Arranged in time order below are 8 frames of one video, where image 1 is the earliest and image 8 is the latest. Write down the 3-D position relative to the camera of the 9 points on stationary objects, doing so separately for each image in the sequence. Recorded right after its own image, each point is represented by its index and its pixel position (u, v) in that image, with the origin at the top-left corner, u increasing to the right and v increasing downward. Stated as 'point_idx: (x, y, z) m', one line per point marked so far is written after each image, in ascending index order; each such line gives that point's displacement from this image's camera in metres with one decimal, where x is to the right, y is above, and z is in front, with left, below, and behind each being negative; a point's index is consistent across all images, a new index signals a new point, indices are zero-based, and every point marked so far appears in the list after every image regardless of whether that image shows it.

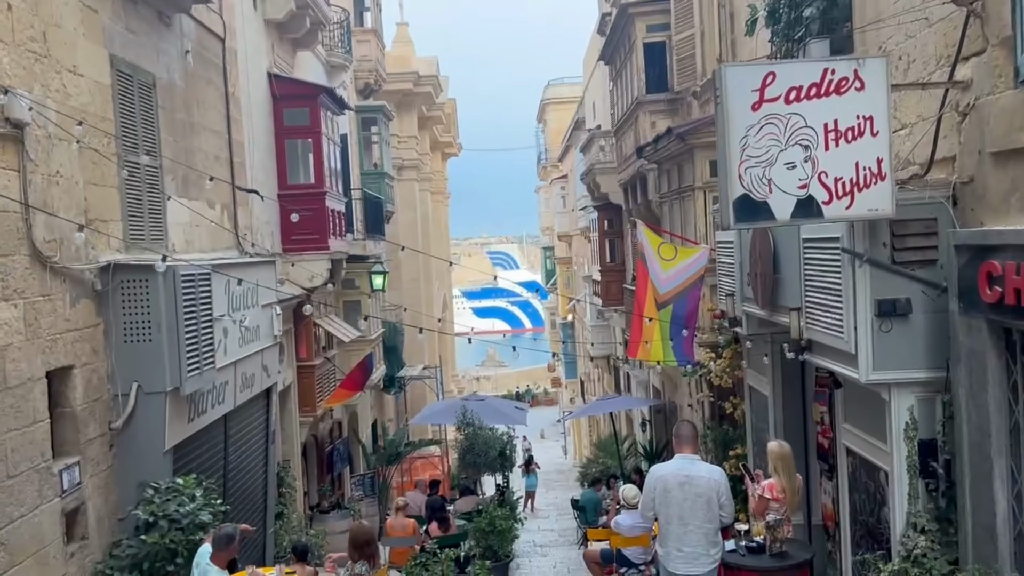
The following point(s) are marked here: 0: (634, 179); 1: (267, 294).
0: (+2.4, +2.1, +16.2) m
1: (-3.4, -0.1, +11.7) m
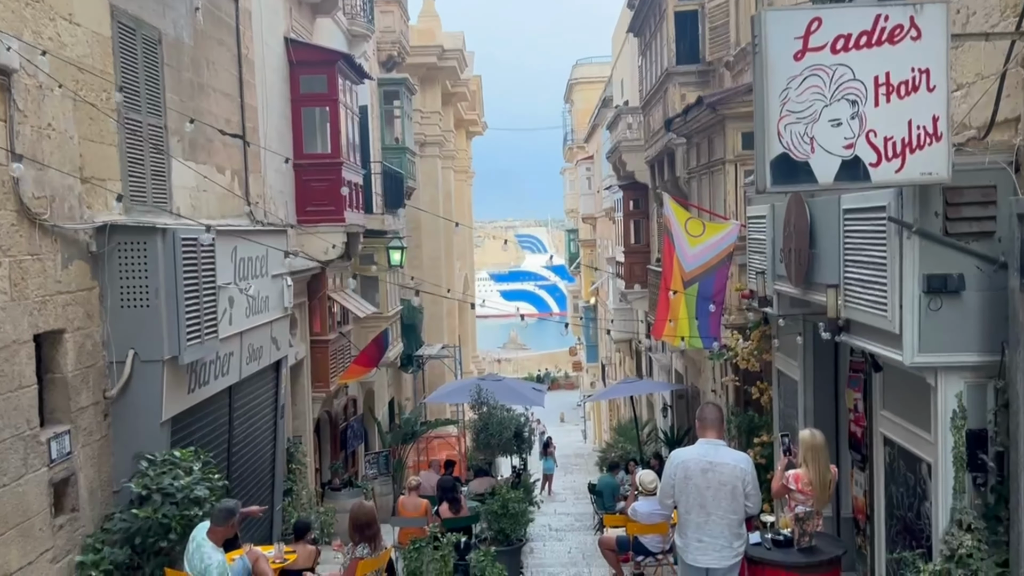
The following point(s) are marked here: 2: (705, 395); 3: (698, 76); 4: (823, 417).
0: (+2.8, +2.4, +15.6) m
1: (-3.1, +0.3, +11.3) m
2: (+3.6, -2.0, +15.7) m
3: (+3.0, +3.4, +13.6) m
4: (+3.1, -1.3, +8.4) m
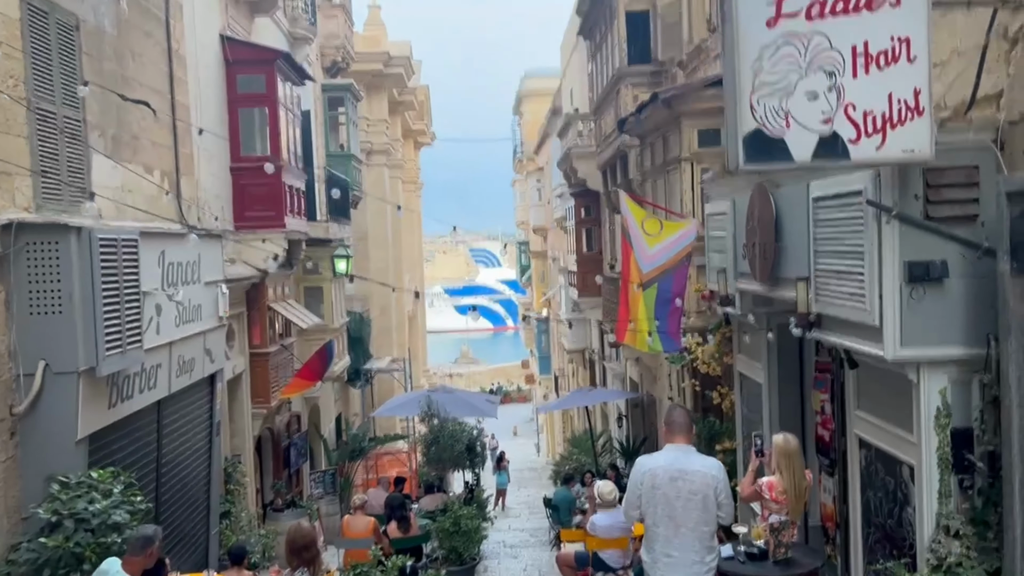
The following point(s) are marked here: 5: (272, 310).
0: (+1.9, +2.3, +15.3) m
1: (-3.8, +0.2, +10.6) m
2: (+2.7, -2.1, +15.4) m
3: (+2.2, +3.3, +13.3) m
4: (+2.6, -1.3, +8.1) m
5: (-4.1, -0.4, +14.6) m
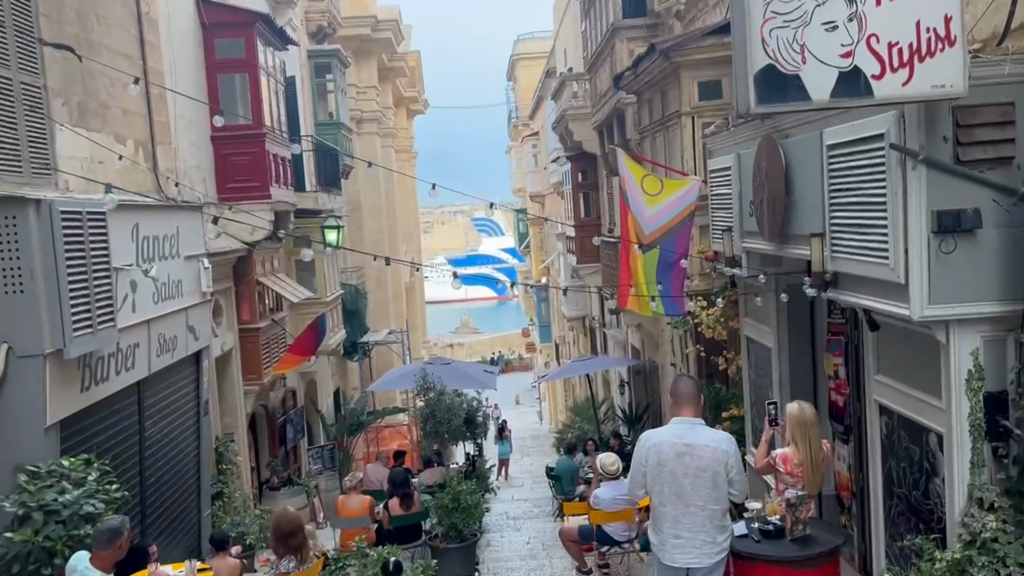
0: (+1.7, +2.9, +14.8) m
1: (-3.8, +0.5, +10.1) m
2: (+2.7, -1.5, +15.0) m
3: (+2.0, +3.9, +12.7) m
4: (+2.6, -0.9, +7.7) m
5: (-4.2, +0.1, +14.1) m
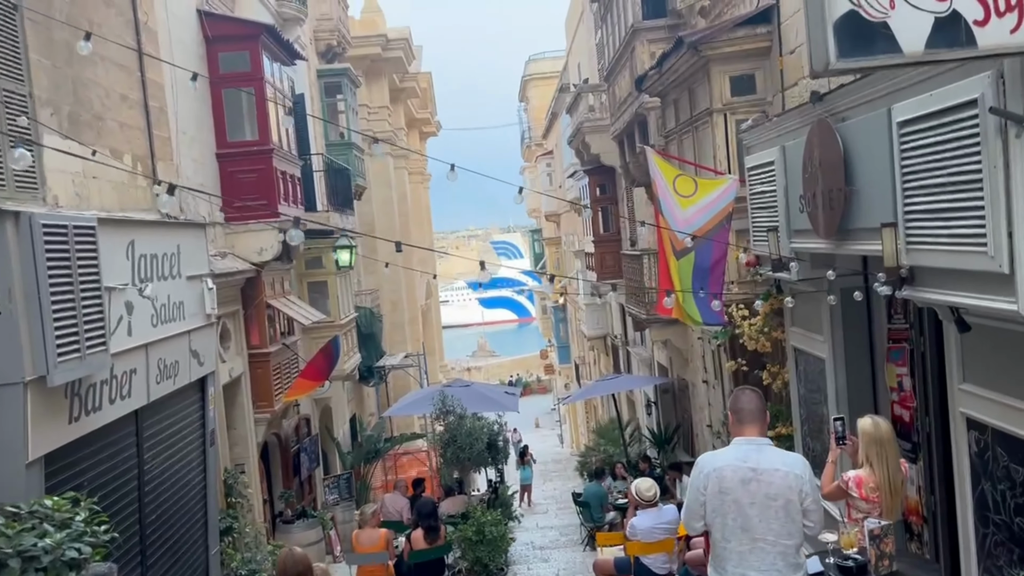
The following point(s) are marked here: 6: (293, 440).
0: (+2.0, +2.7, +14.2) m
1: (-3.6, +0.3, +9.5) m
2: (+3.1, -1.7, +14.3) m
3: (+2.2, +3.7, +12.1) m
4: (+2.8, -0.9, +6.9) m
5: (-3.9, -0.3, +13.6) m
6: (-3.9, -2.7, +15.1) m
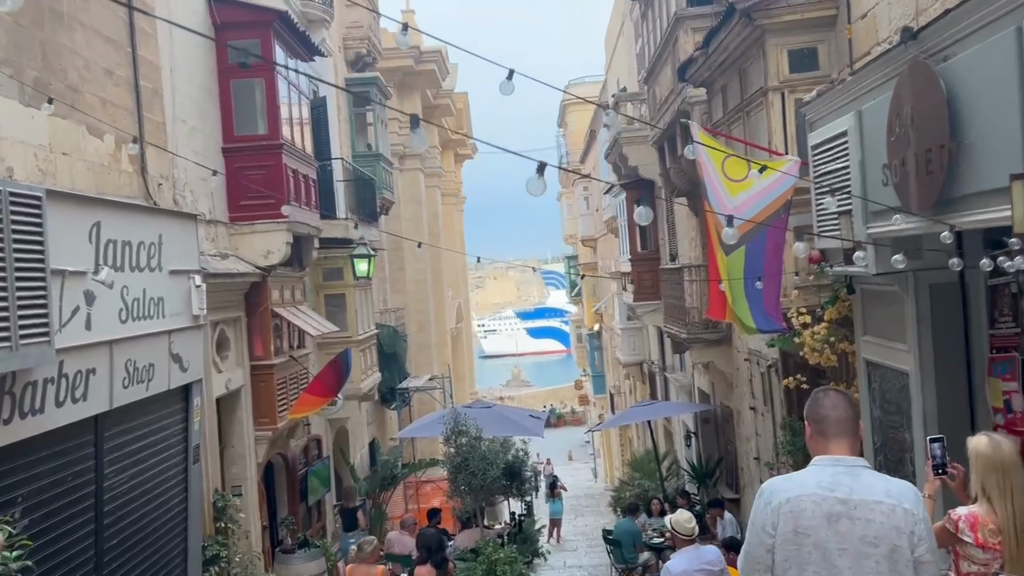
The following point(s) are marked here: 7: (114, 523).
0: (+2.5, +2.5, +13.0) m
1: (-3.4, +0.3, +8.6) m
2: (+3.5, -1.9, +12.9) m
3: (+2.7, +3.5, +11.0) m
4: (+2.9, -0.9, +5.6) m
5: (-3.5, -0.4, +12.6) m
6: (-3.5, -2.9, +14.0) m
7: (-3.4, -2.0, +7.1) m
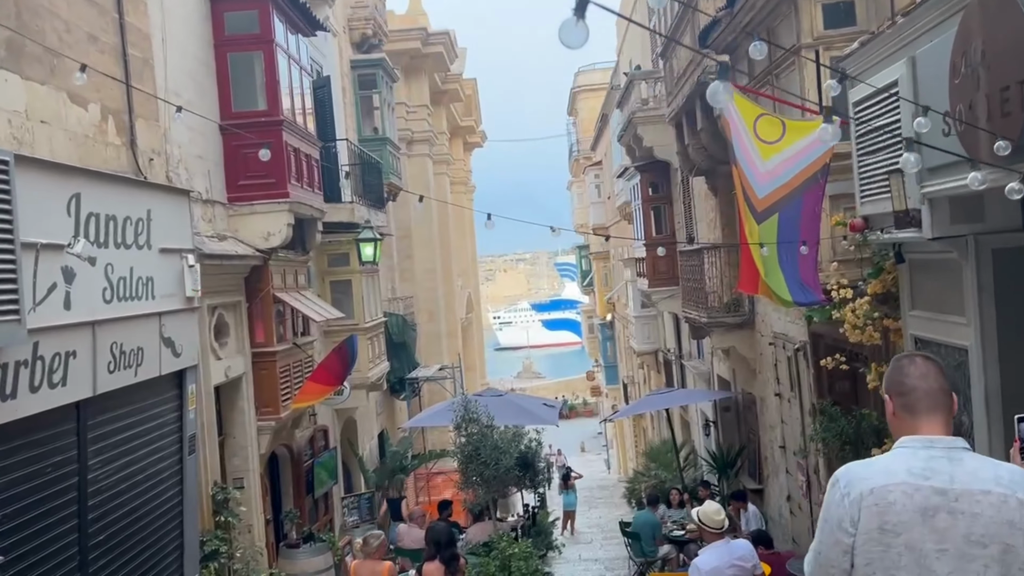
0: (+2.6, +2.7, +12.4) m
1: (-3.2, +0.5, +8.1) m
2: (+3.7, -1.7, +12.3) m
3: (+2.8, +3.8, +10.4) m
4: (+3.0, -0.7, +5.0) m
5: (-3.3, -0.2, +12.1) m
6: (-3.3, -2.7, +13.5) m
7: (-3.3, -1.8, +6.7) m
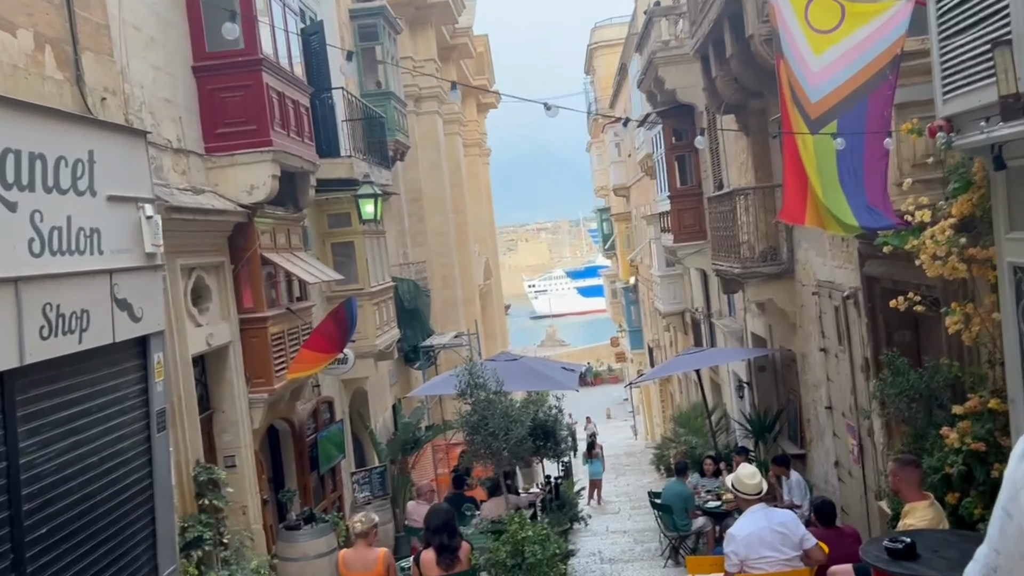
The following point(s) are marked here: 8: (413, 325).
0: (+2.7, +3.4, +11.1) m
1: (-3.2, +0.9, +7.0) m
2: (+3.9, -0.9, +11.1) m
3: (+2.8, +4.4, +9.1) m
4: (+3.0, -0.3, +3.9) m
5: (-3.1, +0.3, +11.0) m
6: (-3.0, -2.1, +12.6) m
7: (-3.2, -1.5, +5.7) m
8: (-2.2, -0.8, +18.9) m
